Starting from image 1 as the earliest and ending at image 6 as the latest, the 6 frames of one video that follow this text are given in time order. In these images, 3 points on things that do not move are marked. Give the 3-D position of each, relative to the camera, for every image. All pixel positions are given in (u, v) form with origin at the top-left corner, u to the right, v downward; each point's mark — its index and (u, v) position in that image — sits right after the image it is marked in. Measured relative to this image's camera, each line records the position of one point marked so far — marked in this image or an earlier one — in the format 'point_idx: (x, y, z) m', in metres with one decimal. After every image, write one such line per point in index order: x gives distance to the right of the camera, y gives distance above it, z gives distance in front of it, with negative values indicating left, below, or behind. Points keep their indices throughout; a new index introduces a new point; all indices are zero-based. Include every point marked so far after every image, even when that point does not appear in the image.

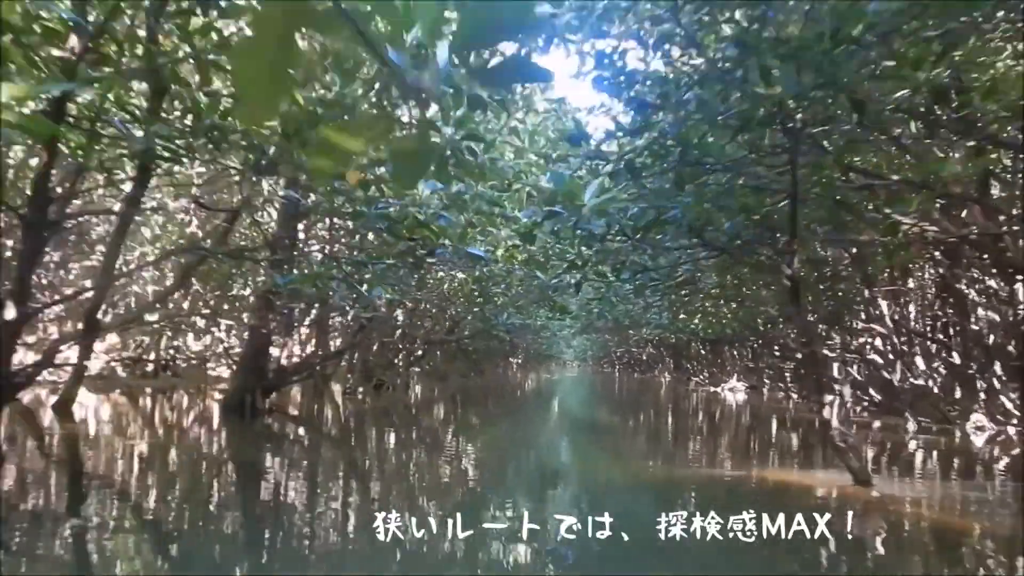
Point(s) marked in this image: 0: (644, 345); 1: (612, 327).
0: (+1.2, -0.3, +8.2) m
1: (+0.8, -0.3, +7.4) m
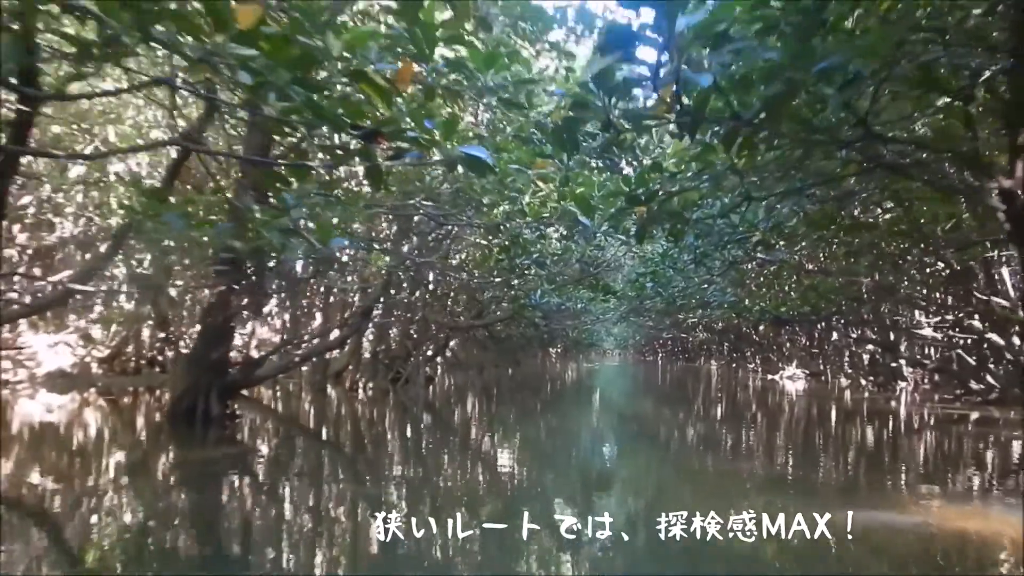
0: (+1.5, -0.2, +7.4) m
1: (+1.1, -0.1, +6.5) m
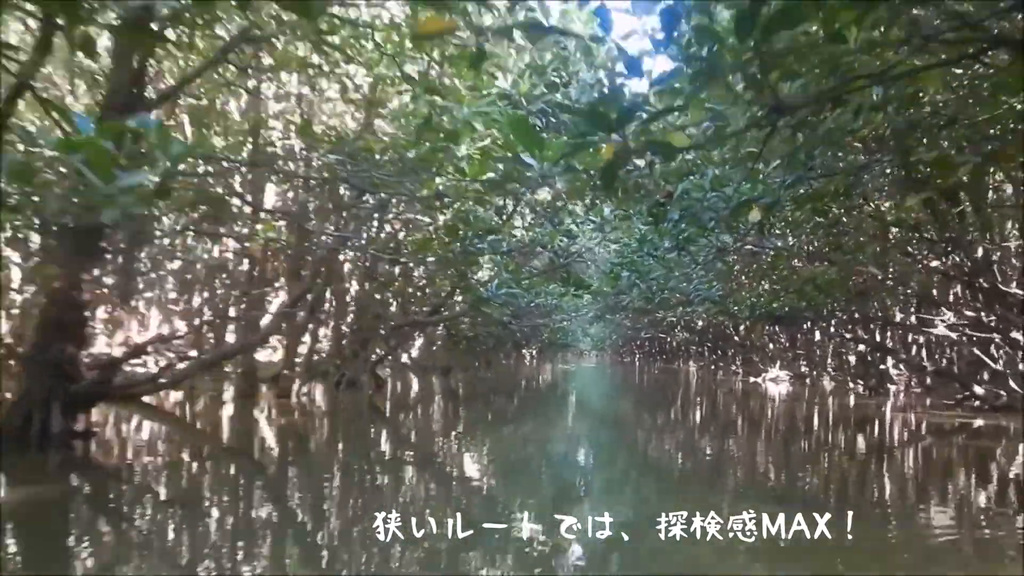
0: (+1.2, -0.1, +6.8) m
1: (+0.9, -0.1, +6.0) m
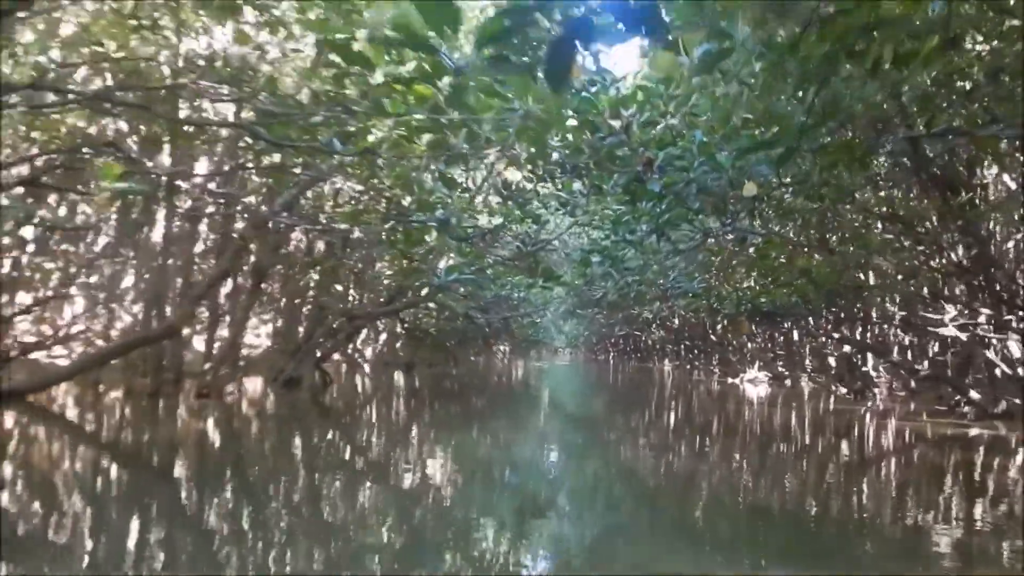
0: (+1.0, -0.1, +6.4) m
1: (+0.6, 0.0, +5.5) m
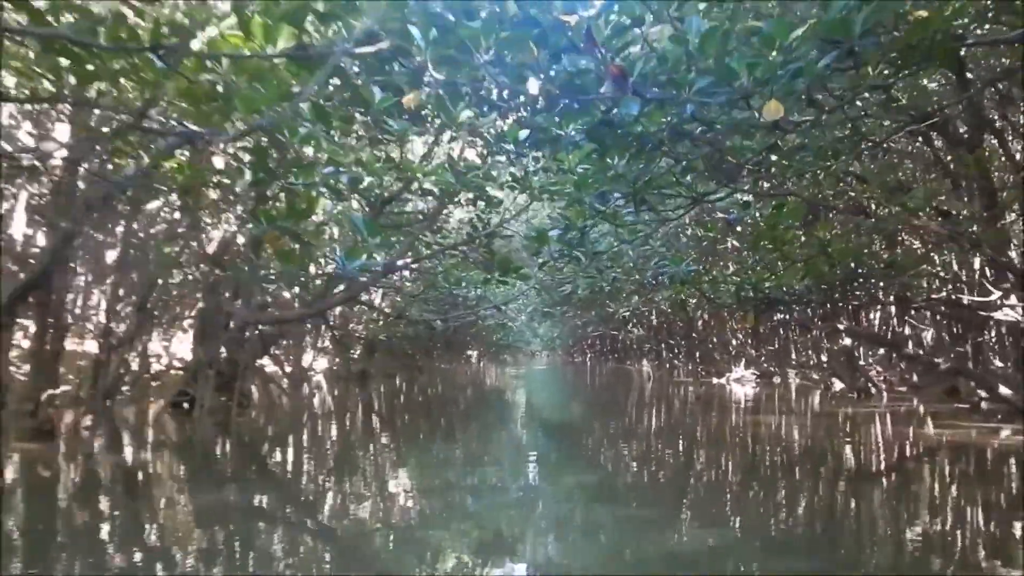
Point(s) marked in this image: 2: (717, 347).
0: (+0.7, 0.0, +5.7) m
1: (+0.4, 0.0, +4.8) m
2: (+2.4, -0.7, +10.3) m
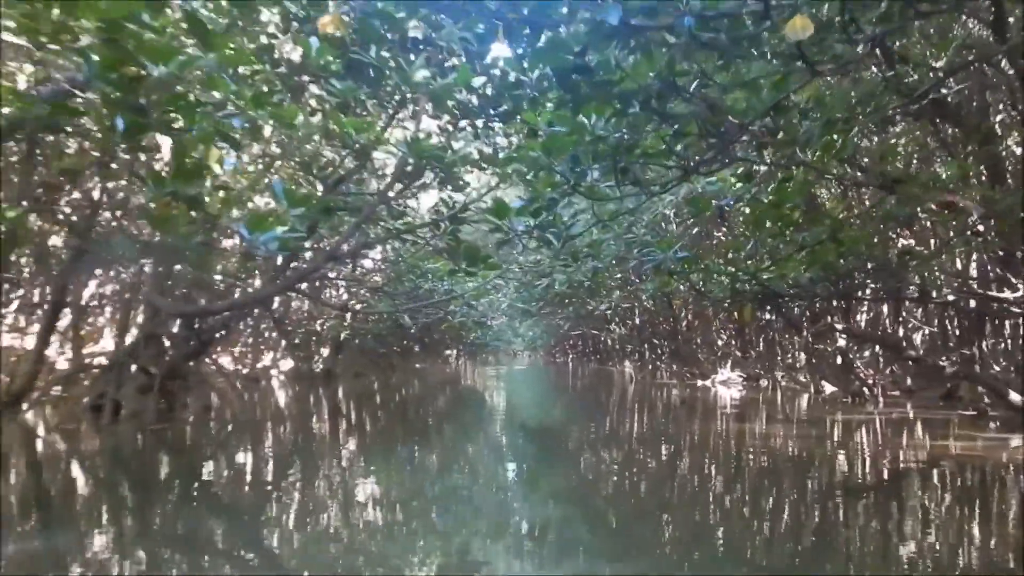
0: (+0.6, 0.0, +5.3) m
1: (+0.3, 0.0, +4.4) m
2: (+2.1, -0.7, +9.9) m
